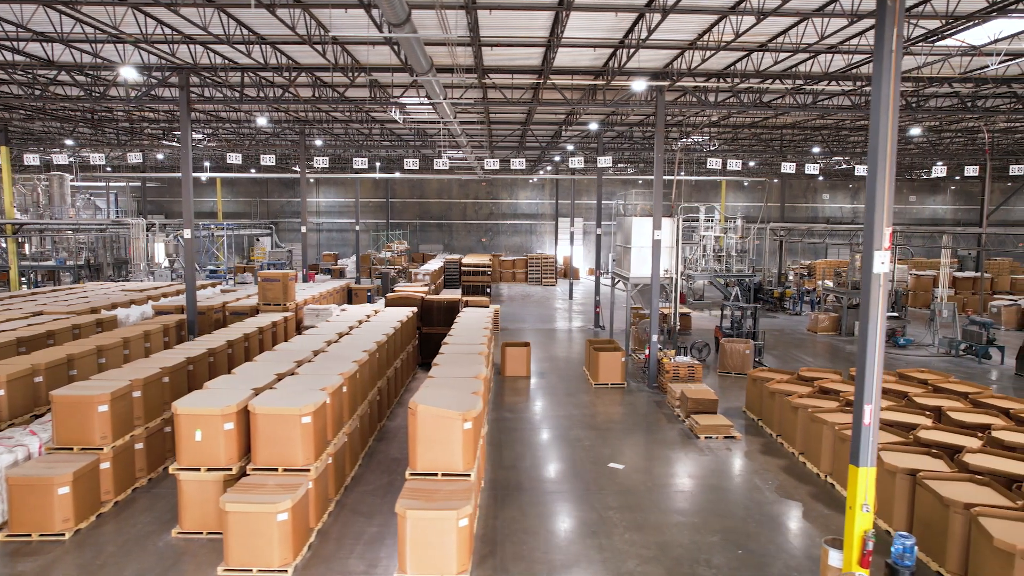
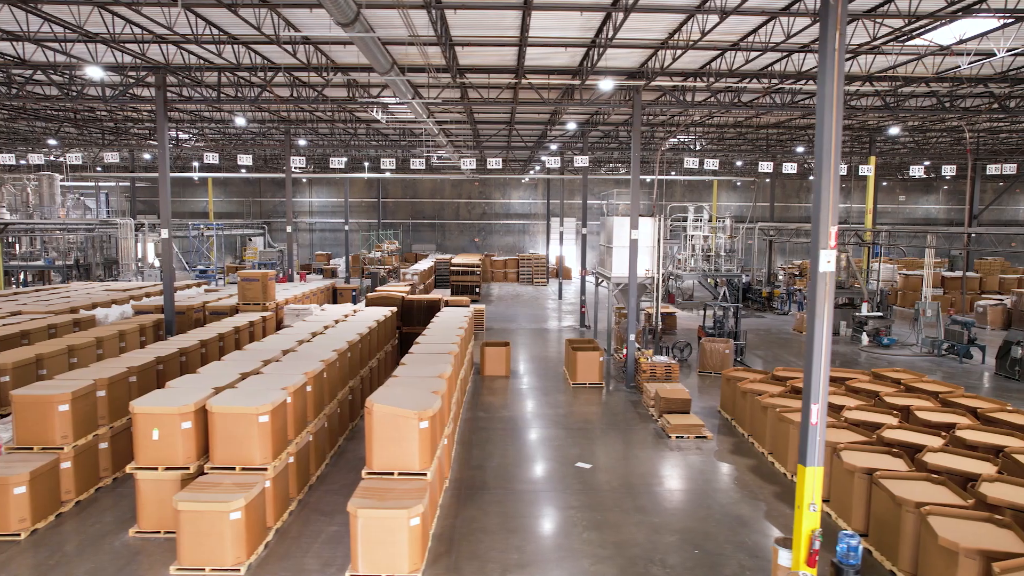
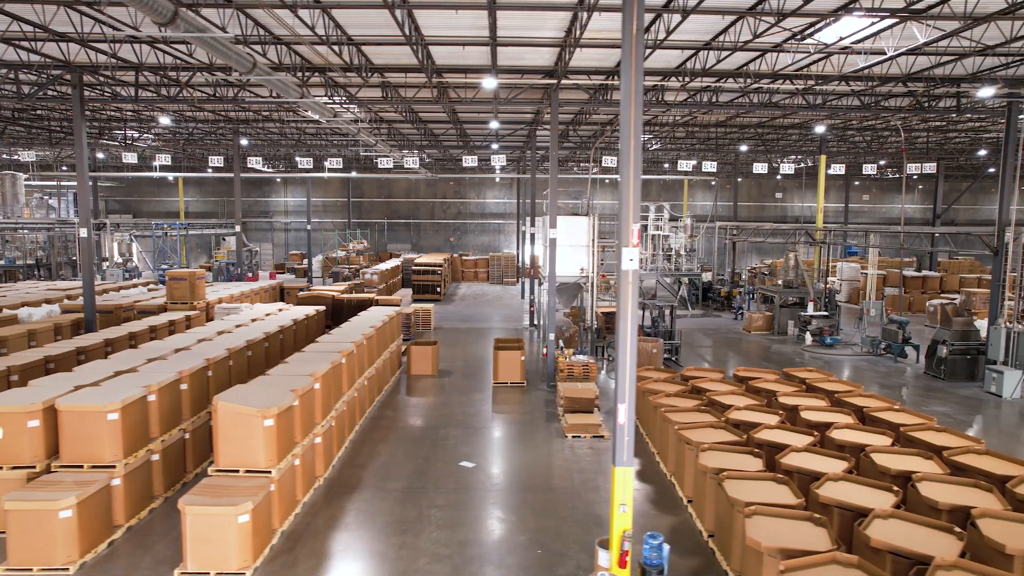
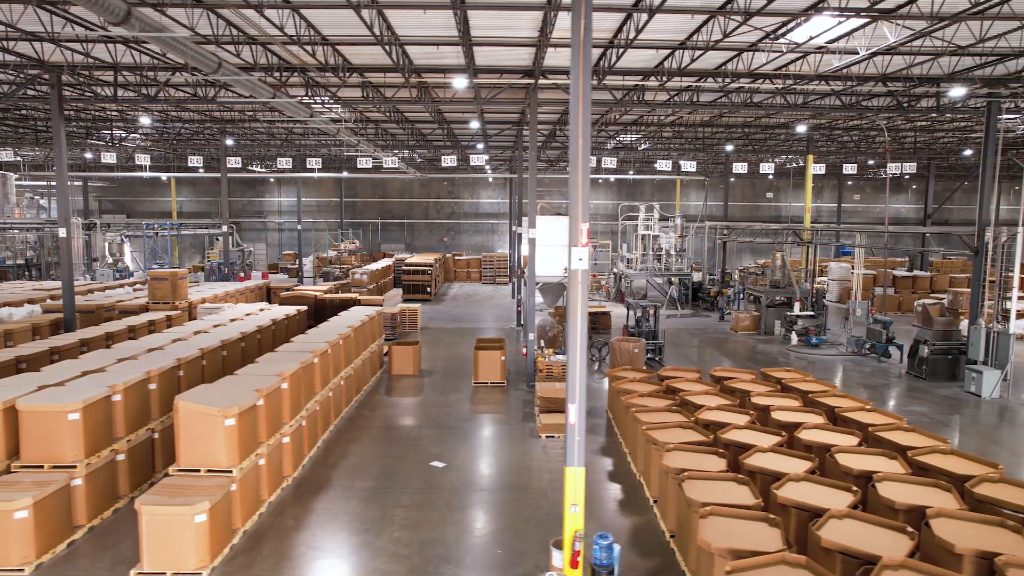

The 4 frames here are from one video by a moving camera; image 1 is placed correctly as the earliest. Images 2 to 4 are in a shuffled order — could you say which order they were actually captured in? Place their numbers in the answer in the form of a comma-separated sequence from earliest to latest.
2, 3, 4
